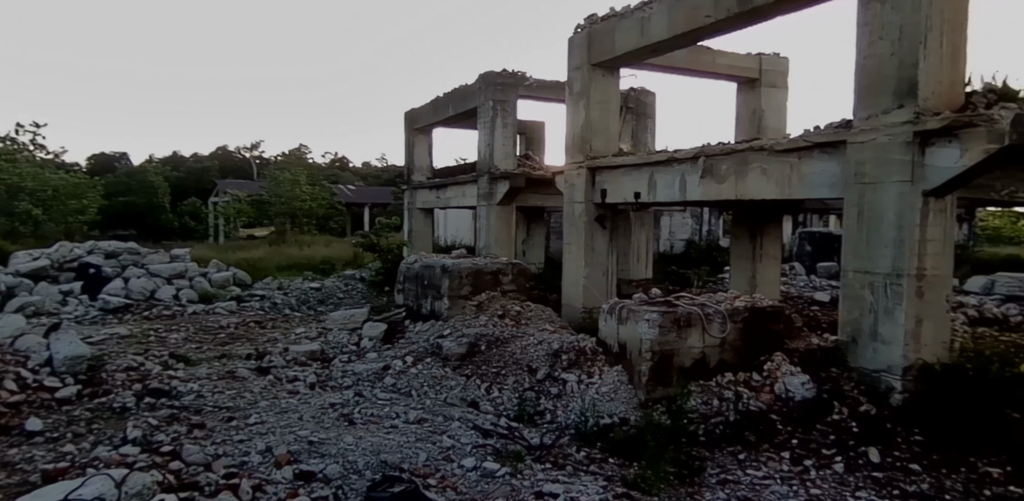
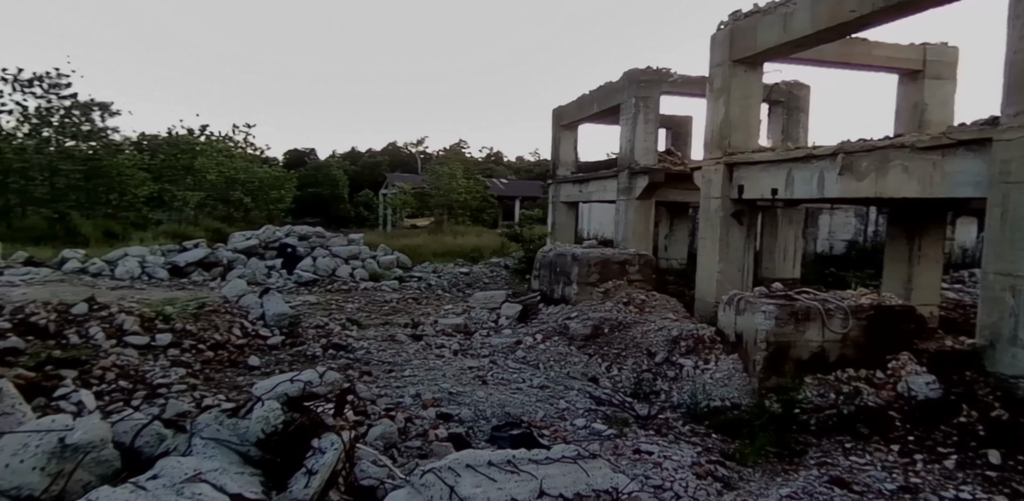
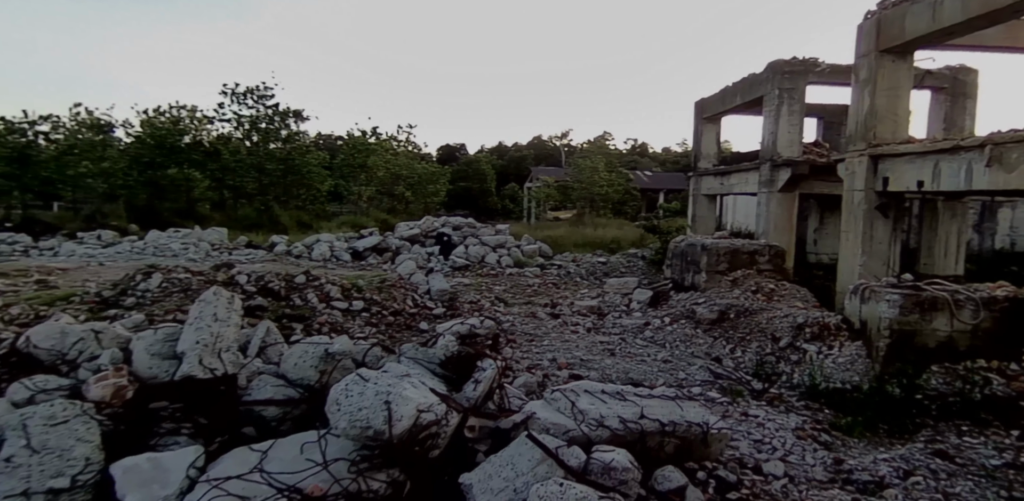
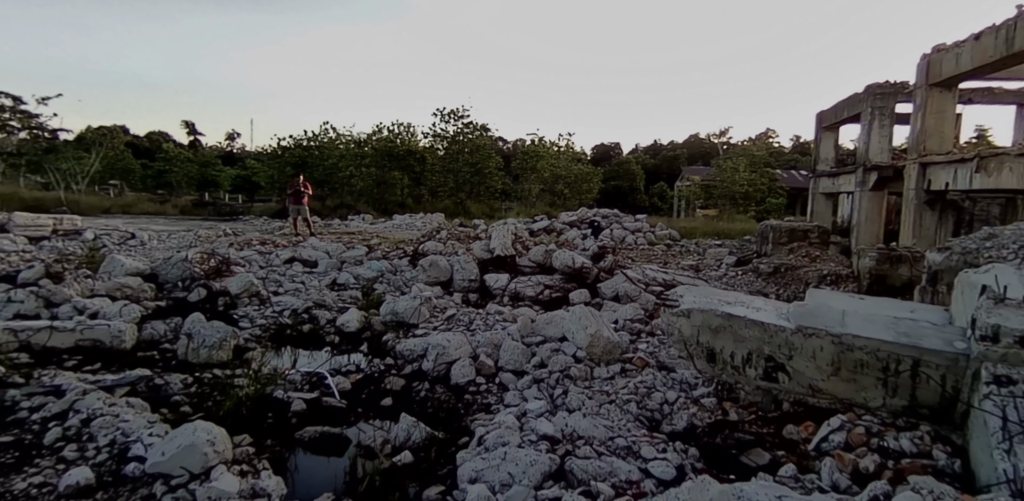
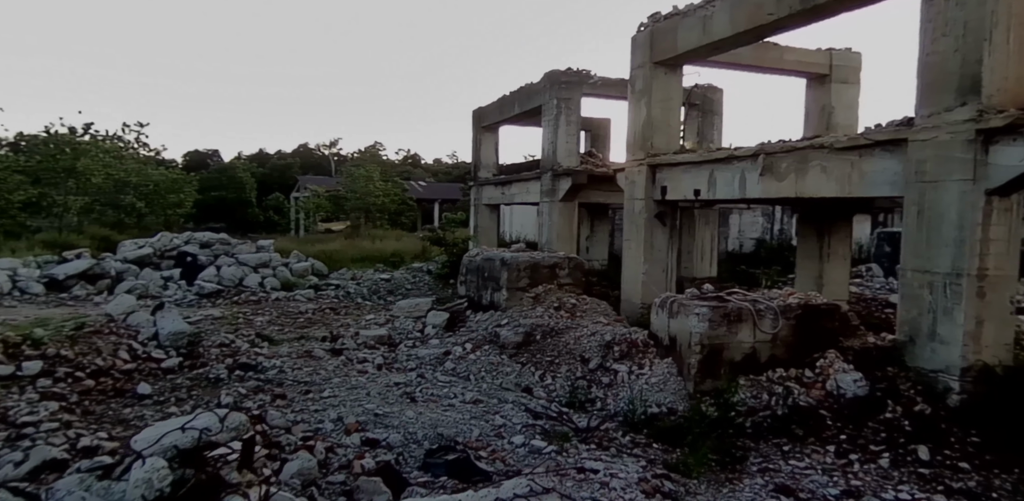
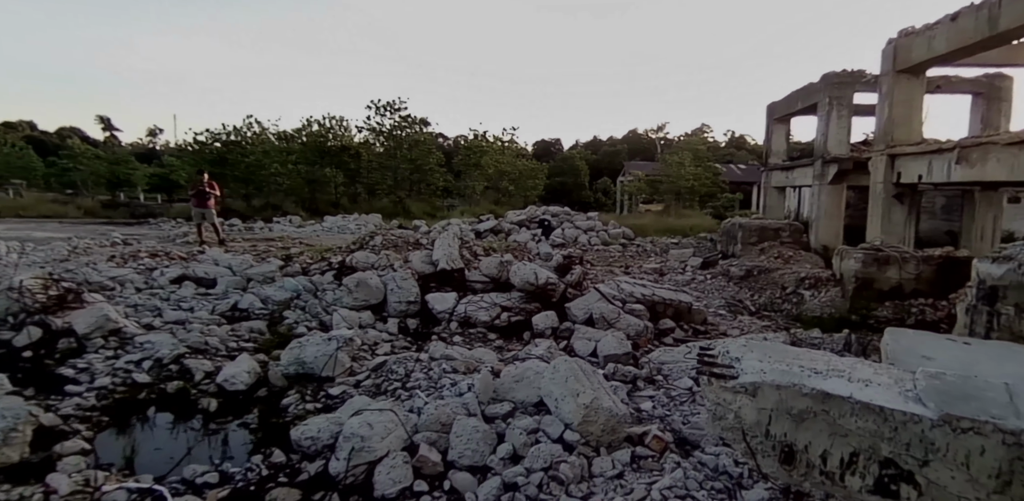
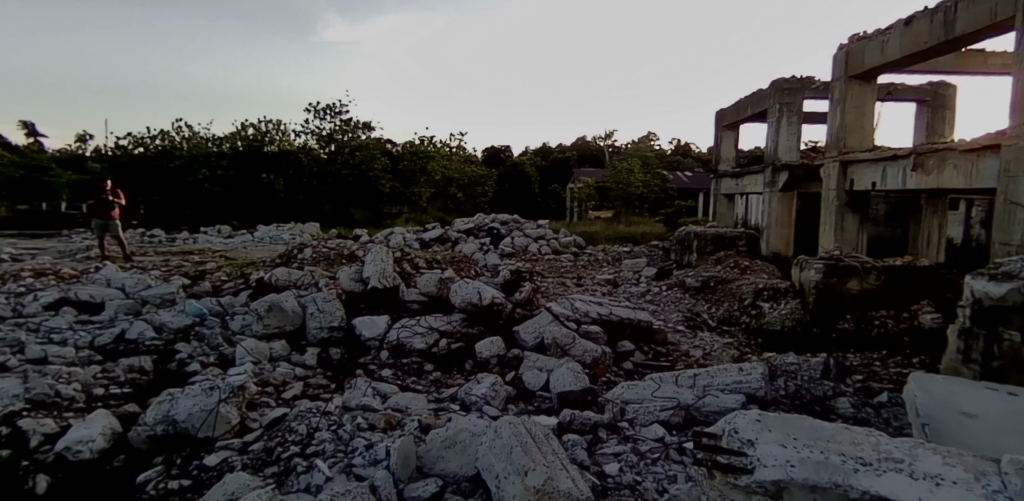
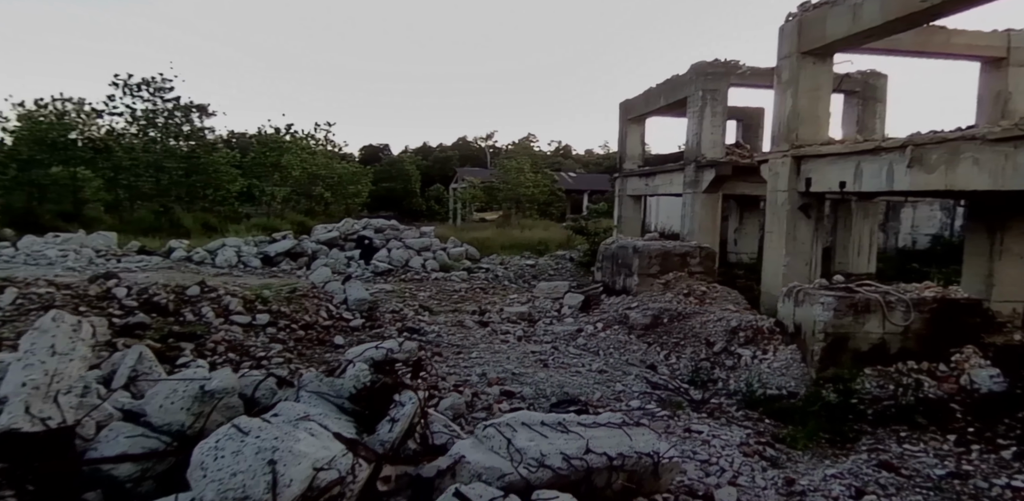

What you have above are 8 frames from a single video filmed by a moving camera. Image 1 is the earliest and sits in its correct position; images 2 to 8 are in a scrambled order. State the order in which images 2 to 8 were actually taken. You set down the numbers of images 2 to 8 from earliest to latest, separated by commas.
5, 2, 8, 3, 7, 6, 4
